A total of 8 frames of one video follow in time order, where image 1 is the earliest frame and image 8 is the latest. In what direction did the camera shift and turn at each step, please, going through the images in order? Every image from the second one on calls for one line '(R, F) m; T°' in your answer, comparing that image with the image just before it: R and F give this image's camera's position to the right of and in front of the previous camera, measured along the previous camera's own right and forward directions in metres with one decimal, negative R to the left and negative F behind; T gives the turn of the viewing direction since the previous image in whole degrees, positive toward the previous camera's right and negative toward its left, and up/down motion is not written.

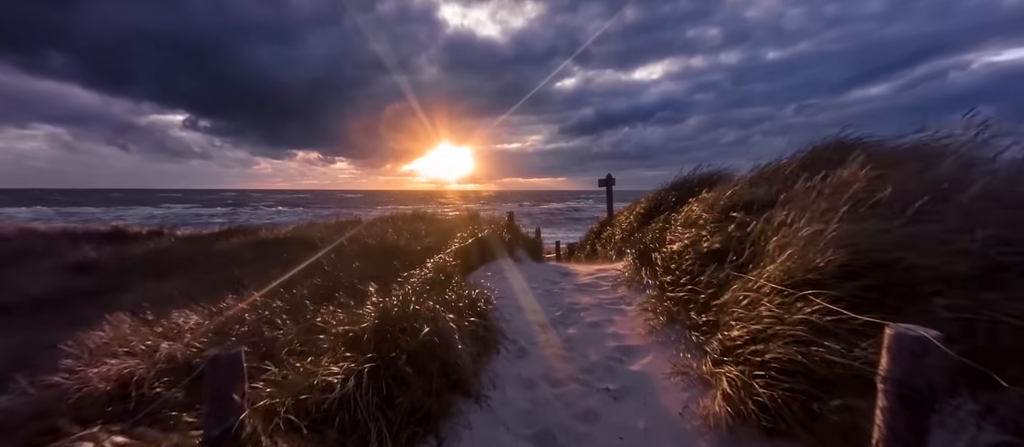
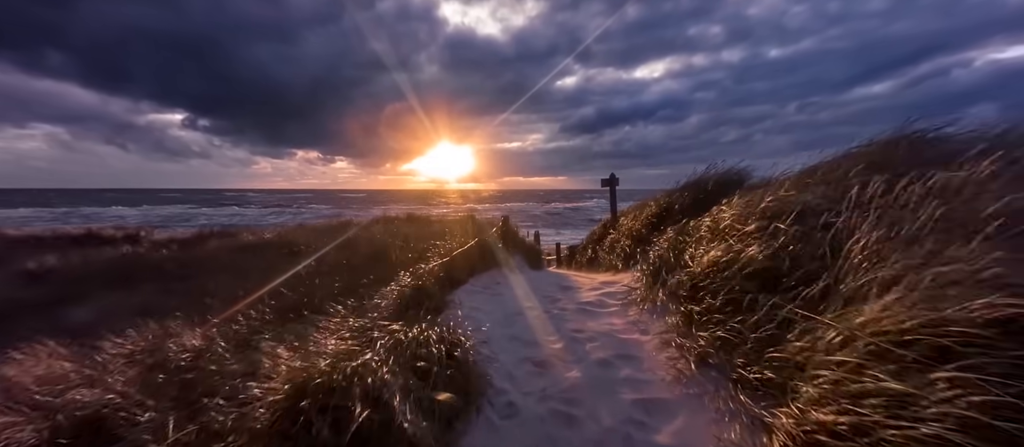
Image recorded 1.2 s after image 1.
(+0.1, +0.9) m; 0°
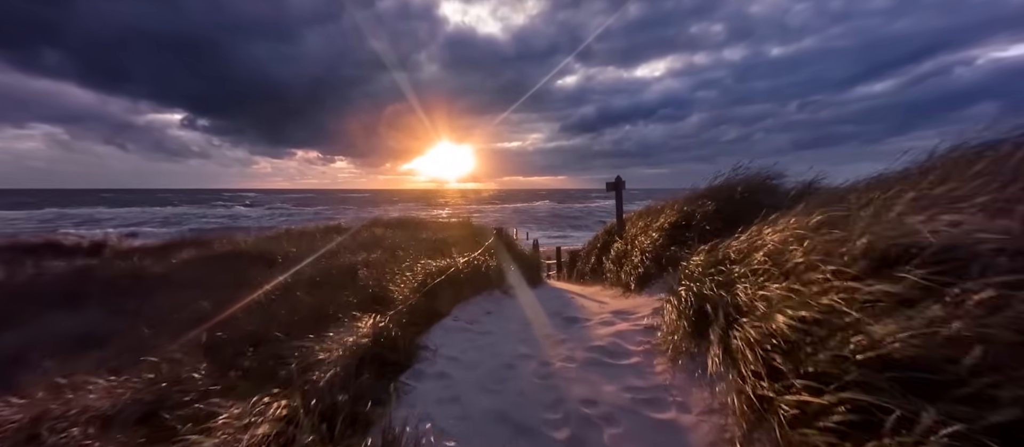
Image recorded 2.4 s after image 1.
(+0.1, +1.1) m; 0°
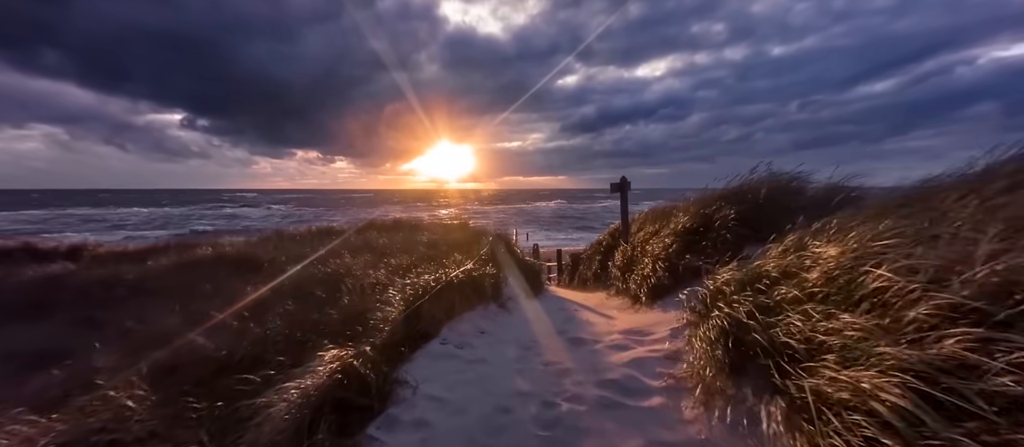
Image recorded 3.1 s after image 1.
(0.0, +0.7) m; 0°
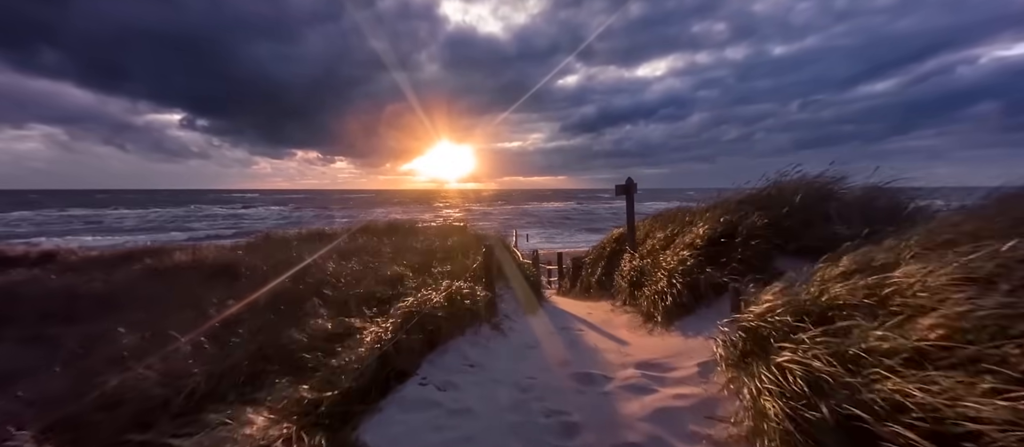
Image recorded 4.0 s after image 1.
(+0.1, +0.8) m; 0°
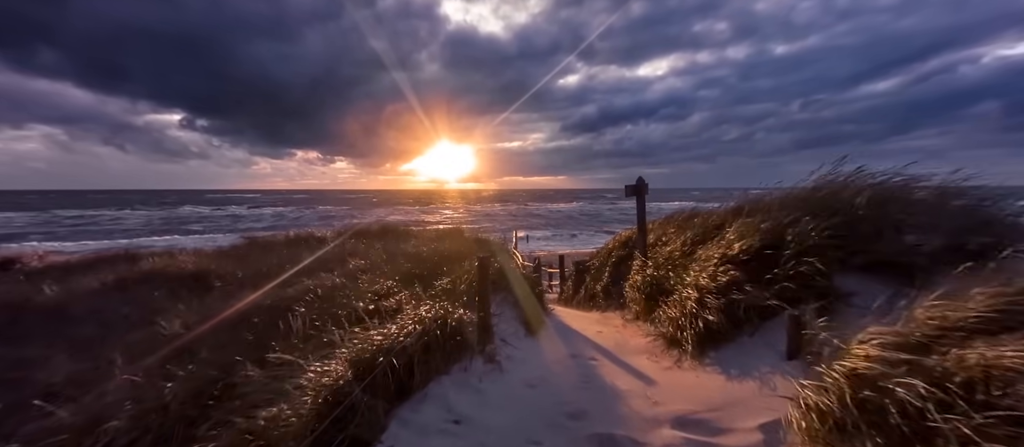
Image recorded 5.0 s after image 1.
(0.0, +0.9) m; 0°
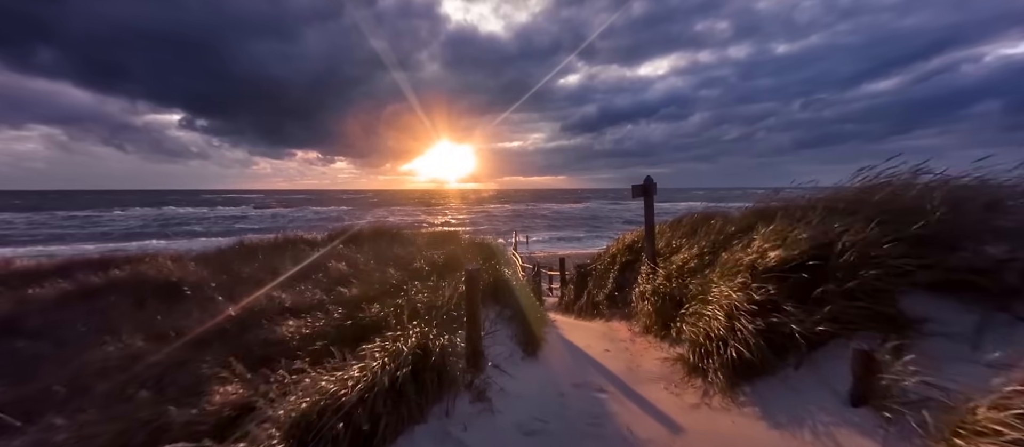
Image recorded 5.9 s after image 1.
(+0.1, +0.7) m; 0°
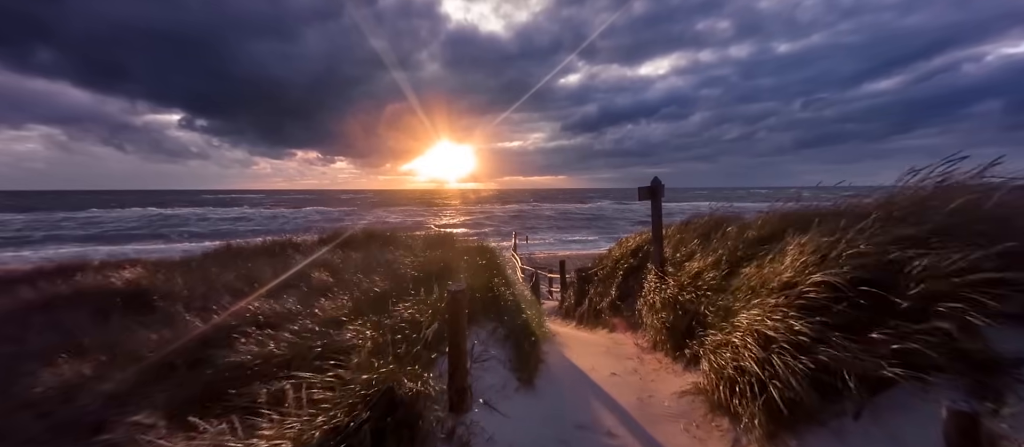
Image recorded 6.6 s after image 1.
(+0.1, +0.7) m; 0°
